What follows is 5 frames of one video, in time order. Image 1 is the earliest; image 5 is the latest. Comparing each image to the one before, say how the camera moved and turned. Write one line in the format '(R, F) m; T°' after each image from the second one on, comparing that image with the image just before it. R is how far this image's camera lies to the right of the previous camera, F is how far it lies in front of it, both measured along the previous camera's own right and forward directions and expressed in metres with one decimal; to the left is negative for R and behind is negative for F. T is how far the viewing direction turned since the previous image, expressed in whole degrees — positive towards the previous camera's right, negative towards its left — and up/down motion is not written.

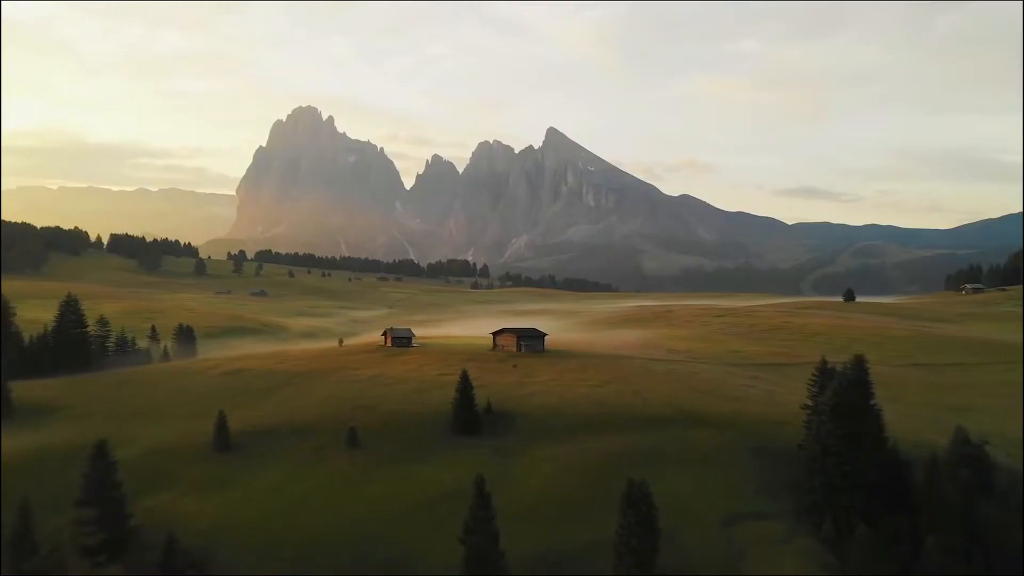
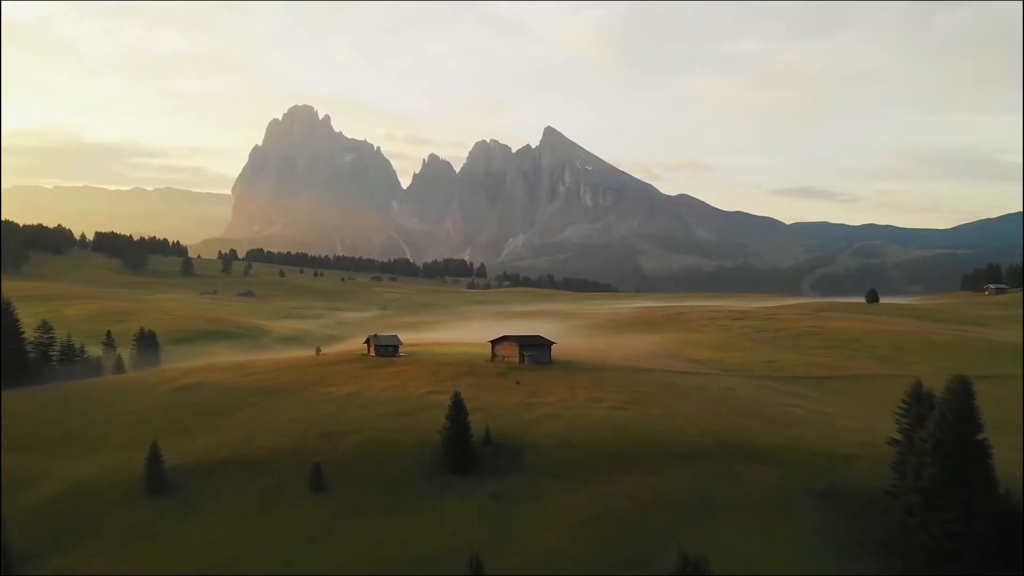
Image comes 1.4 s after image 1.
(-0.3, +7.4) m; 0°
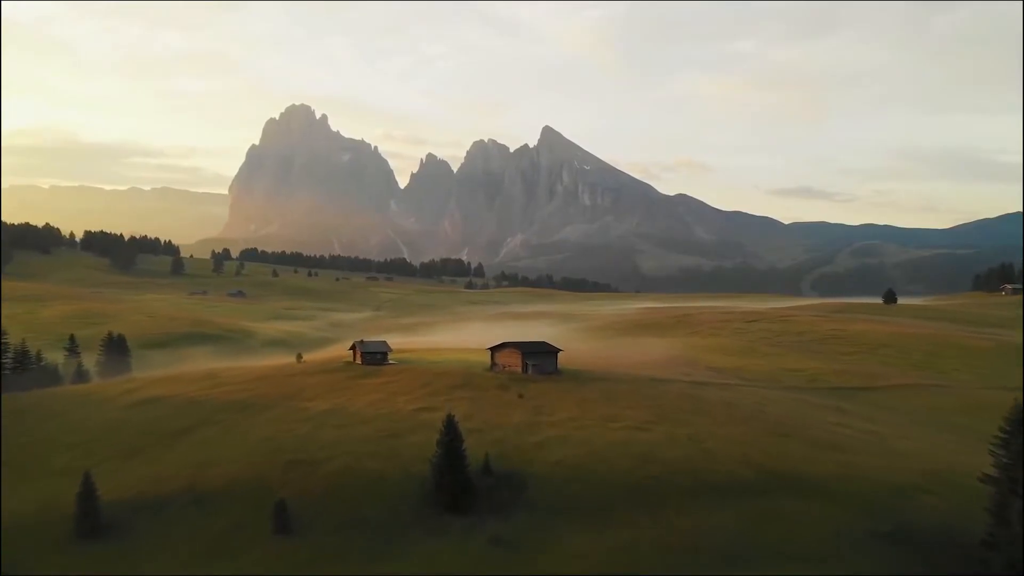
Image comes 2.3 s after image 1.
(-0.3, +5.0) m; 0°
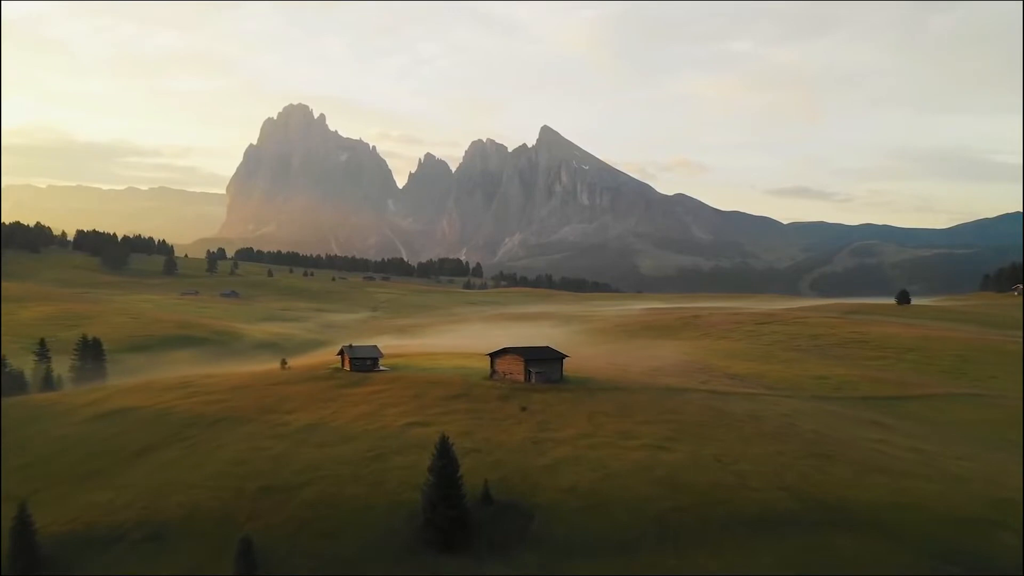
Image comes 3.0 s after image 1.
(-0.2, +3.5) m; 0°
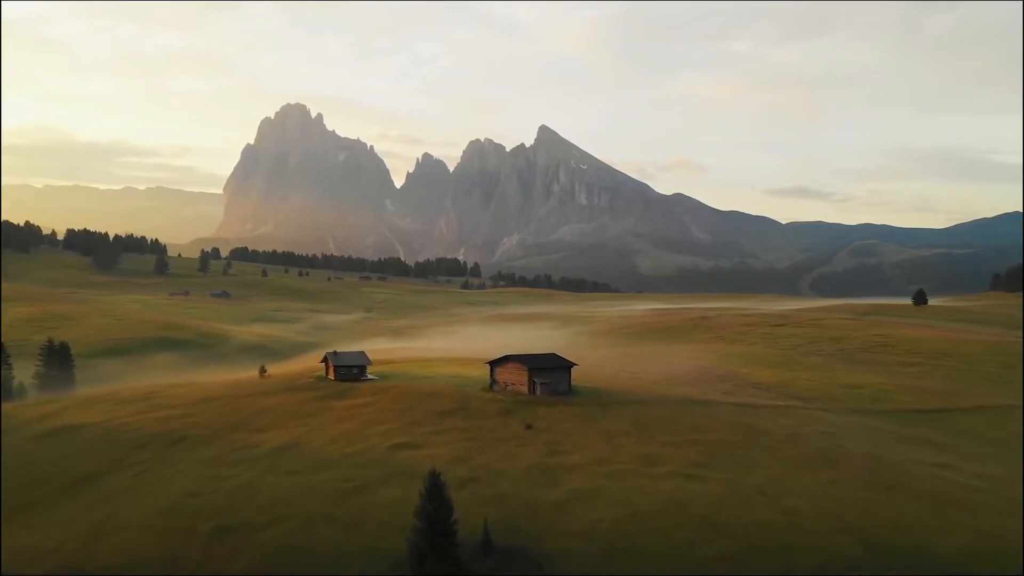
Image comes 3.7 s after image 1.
(-0.2, +4.0) m; 0°
